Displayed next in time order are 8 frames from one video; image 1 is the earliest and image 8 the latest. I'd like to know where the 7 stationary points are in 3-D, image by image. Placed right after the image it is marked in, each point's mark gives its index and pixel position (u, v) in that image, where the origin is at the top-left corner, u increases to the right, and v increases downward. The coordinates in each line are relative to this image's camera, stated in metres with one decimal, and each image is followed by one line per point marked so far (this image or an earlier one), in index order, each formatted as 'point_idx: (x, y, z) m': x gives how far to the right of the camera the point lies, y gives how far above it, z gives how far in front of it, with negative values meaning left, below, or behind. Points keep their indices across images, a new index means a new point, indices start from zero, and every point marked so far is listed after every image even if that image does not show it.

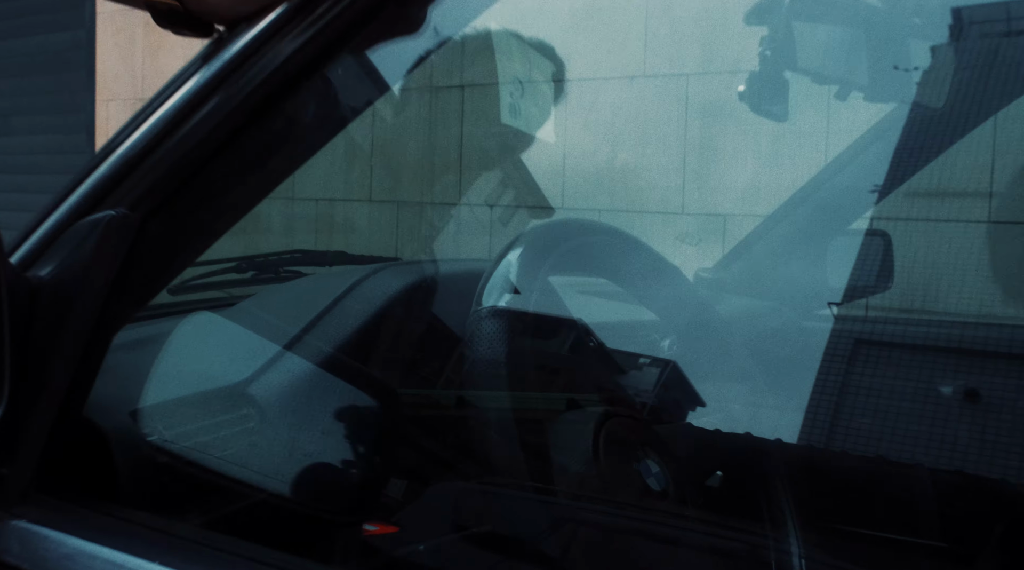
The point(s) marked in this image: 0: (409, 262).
0: (0.0, 0.0, +0.5) m
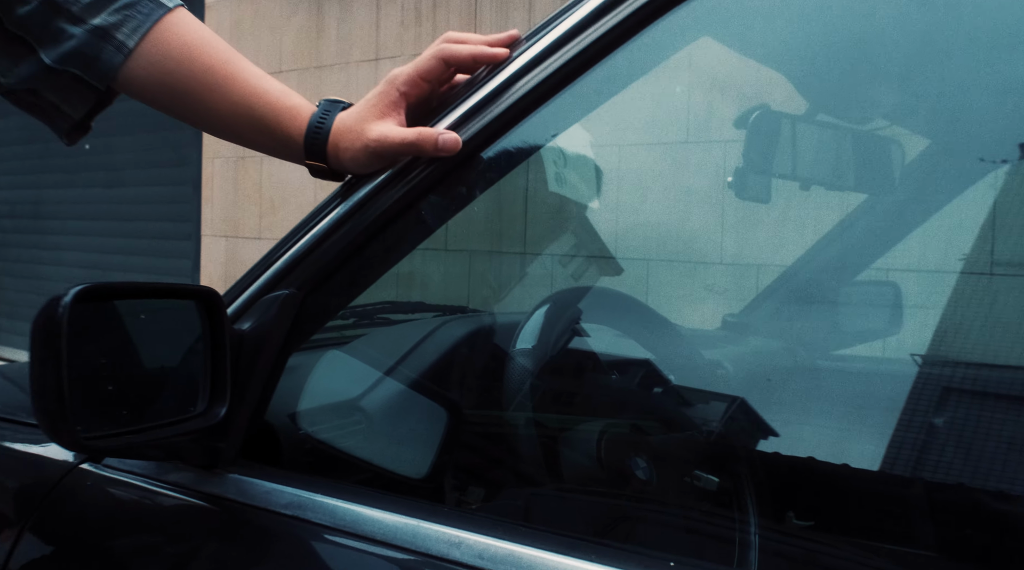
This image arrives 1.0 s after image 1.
0: (0.0, 0.0, +0.9) m
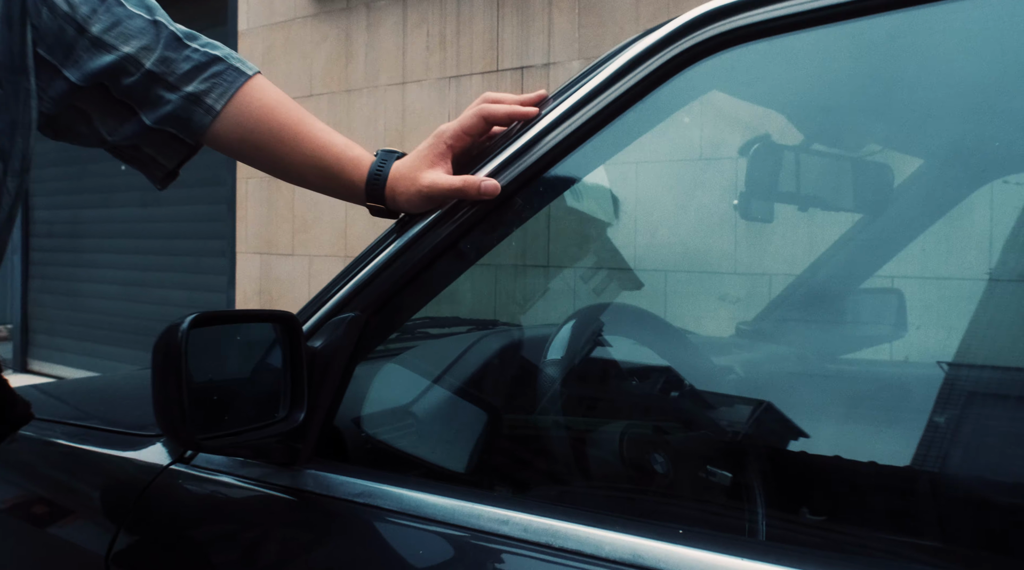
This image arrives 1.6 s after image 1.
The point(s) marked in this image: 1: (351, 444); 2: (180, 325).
0: (0.0, 0.0, +1.0) m
1: (-0.2, -0.2, +1.1) m
2: (-0.3, 0.0, +0.9) m
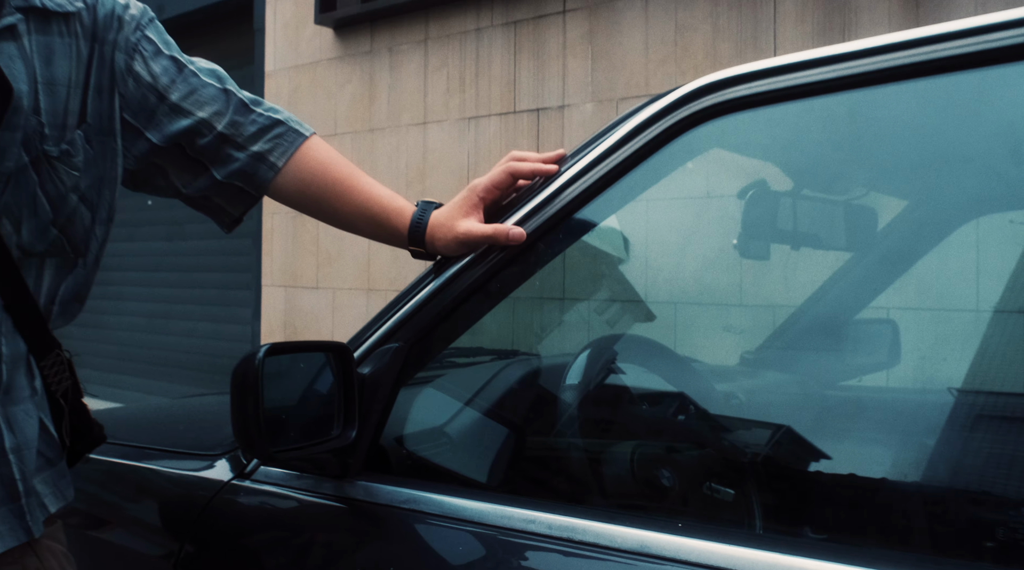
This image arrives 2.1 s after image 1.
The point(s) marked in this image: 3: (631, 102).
0: (0.0, -0.1, +1.2) m
1: (-0.2, -0.2, +1.2) m
2: (-0.3, -0.1, +1.1) m
3: (+0.5, +0.8, +4.4) m
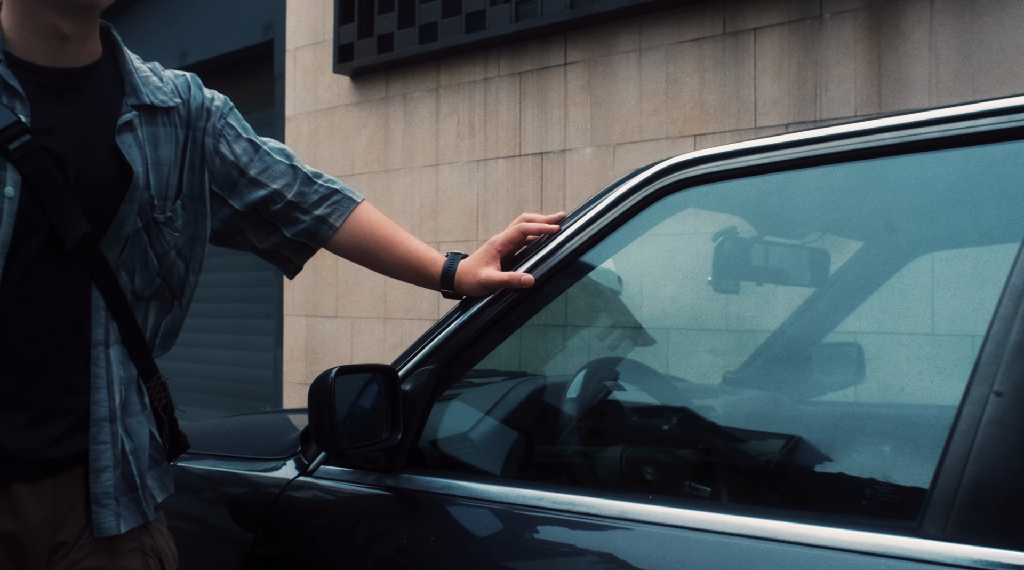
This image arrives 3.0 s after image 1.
0: (0.0, -0.1, +1.5) m
1: (-0.1, -0.3, +1.5) m
2: (-0.3, -0.1, +1.4) m
3: (+0.6, +0.7, +4.7) m
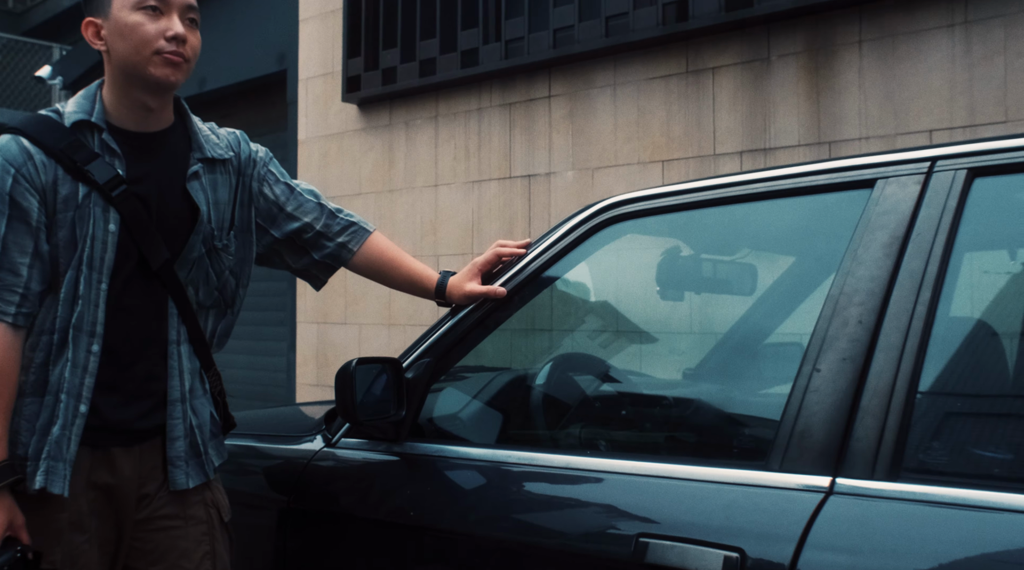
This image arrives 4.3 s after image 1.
0: (0.0, -0.2, +1.9) m
1: (-0.2, -0.3, +2.0) m
2: (-0.3, -0.2, +1.8) m
3: (+0.5, +0.7, +5.2) m
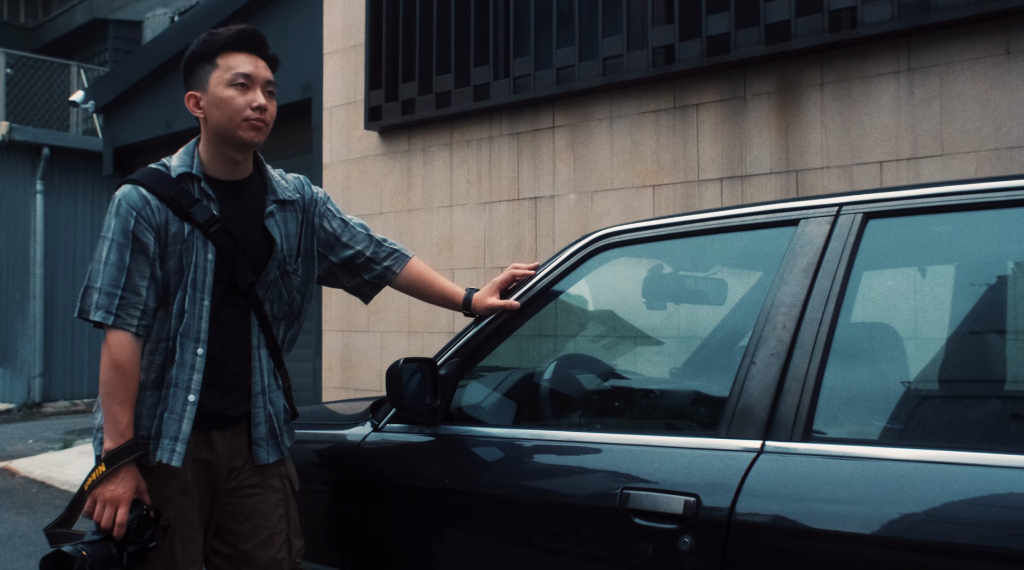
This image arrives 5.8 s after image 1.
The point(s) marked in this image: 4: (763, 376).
0: (0.0, -0.2, +2.4) m
1: (-0.1, -0.3, +2.4) m
2: (-0.3, -0.2, +2.3) m
3: (+0.6, +0.6, +5.6) m
4: (+0.5, -0.2, +1.9) m
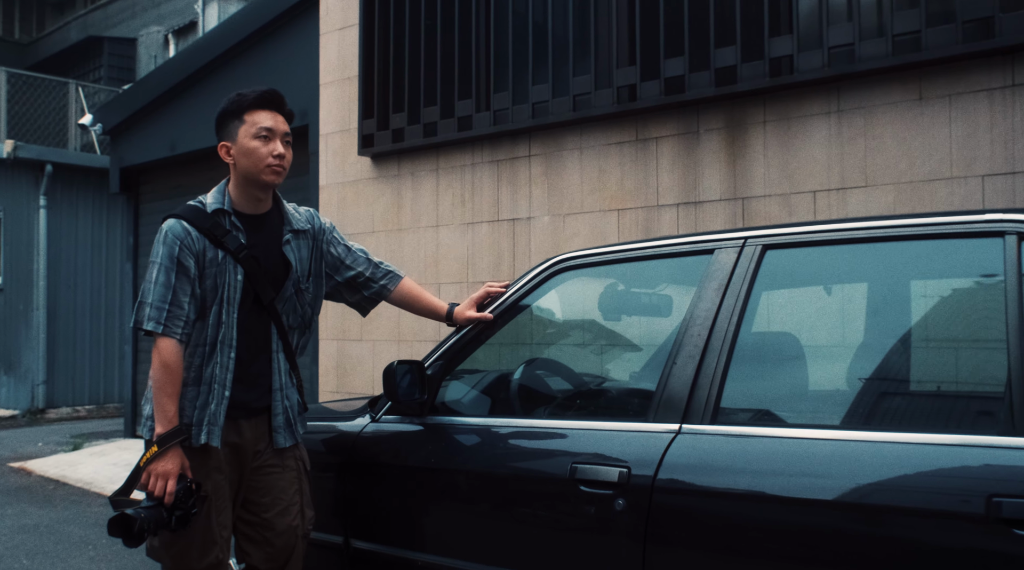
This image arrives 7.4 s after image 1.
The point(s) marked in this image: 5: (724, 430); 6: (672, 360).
0: (0.0, -0.3, +2.9) m
1: (-0.2, -0.4, +2.9) m
2: (-0.4, -0.2, +2.8) m
3: (+0.4, +0.5, +6.1) m
4: (+0.5, -0.2, +2.4) m
5: (+0.5, -0.4, +2.3) m
6: (+0.4, -0.2, +2.4) m
